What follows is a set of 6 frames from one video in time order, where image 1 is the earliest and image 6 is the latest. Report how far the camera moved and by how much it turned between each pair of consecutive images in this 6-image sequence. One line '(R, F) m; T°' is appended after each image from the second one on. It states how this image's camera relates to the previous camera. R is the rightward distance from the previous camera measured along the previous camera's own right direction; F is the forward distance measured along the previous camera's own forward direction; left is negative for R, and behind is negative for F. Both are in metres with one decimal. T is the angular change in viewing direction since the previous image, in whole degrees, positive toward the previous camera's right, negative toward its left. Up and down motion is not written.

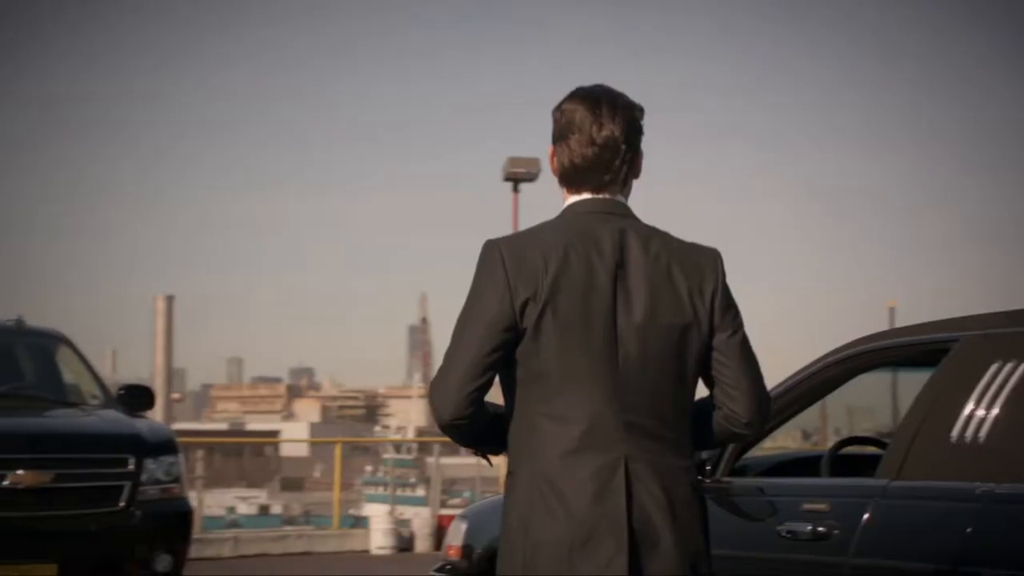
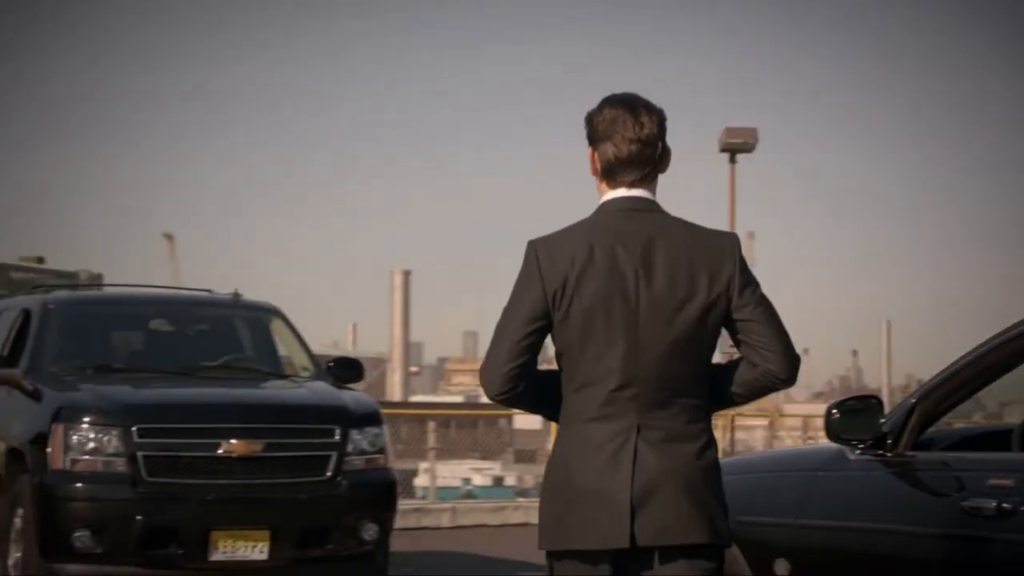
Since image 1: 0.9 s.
(+0.4, +0.1) m; -10°
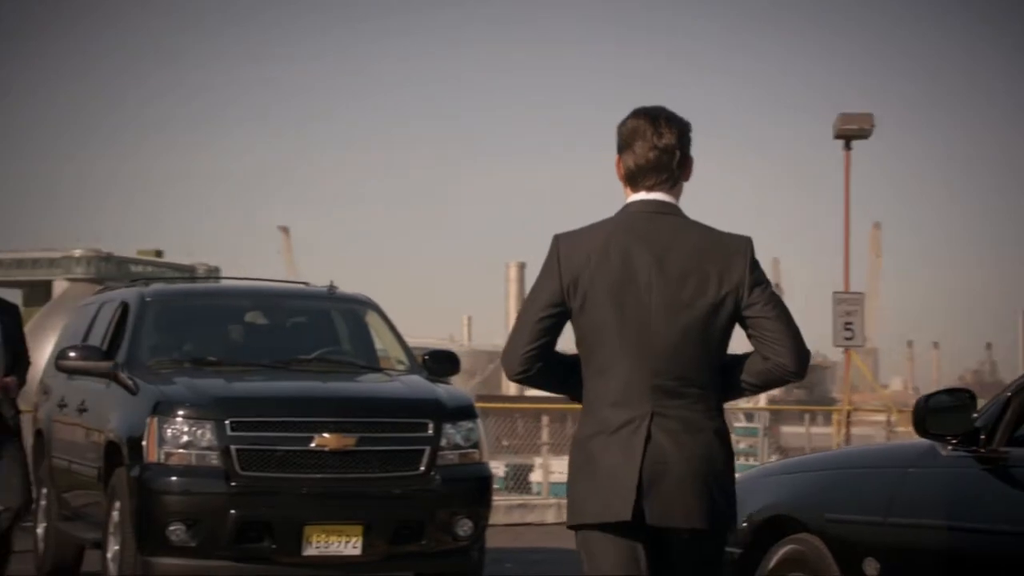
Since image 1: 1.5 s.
(+0.3, +0.2) m; -5°
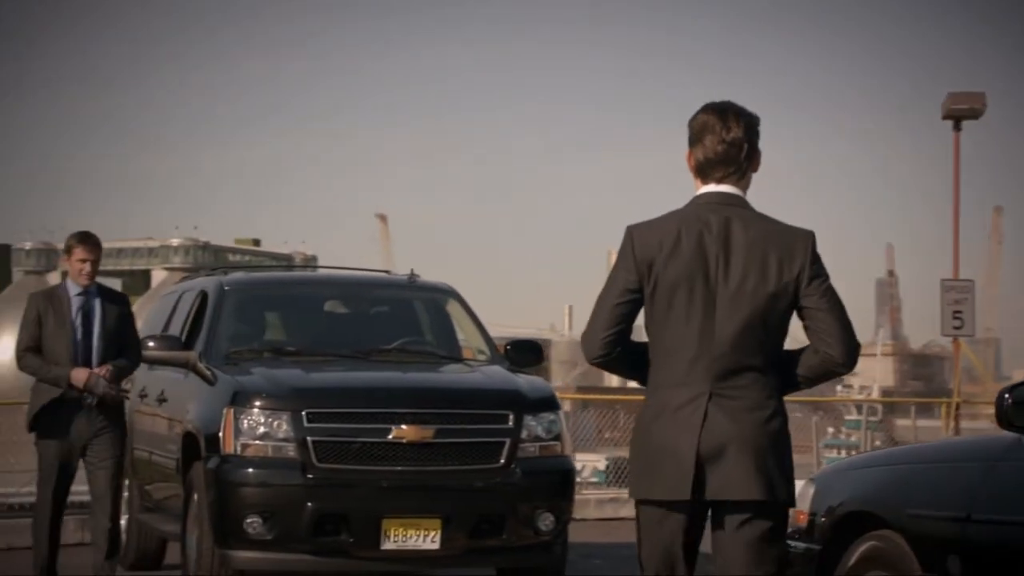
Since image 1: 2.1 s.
(+0.3, +0.3) m; -5°
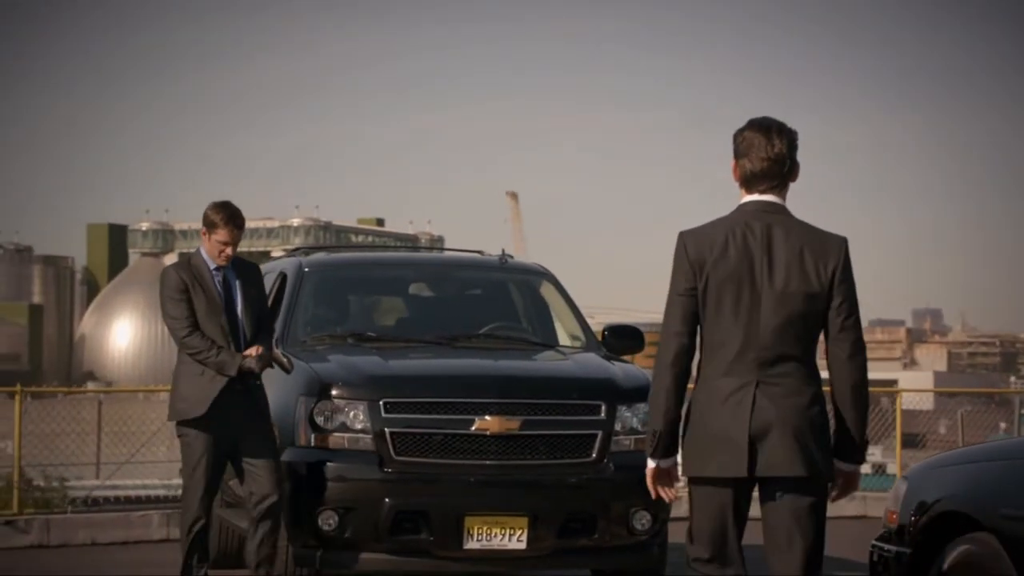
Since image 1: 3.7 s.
(+0.6, +0.7) m; -8°
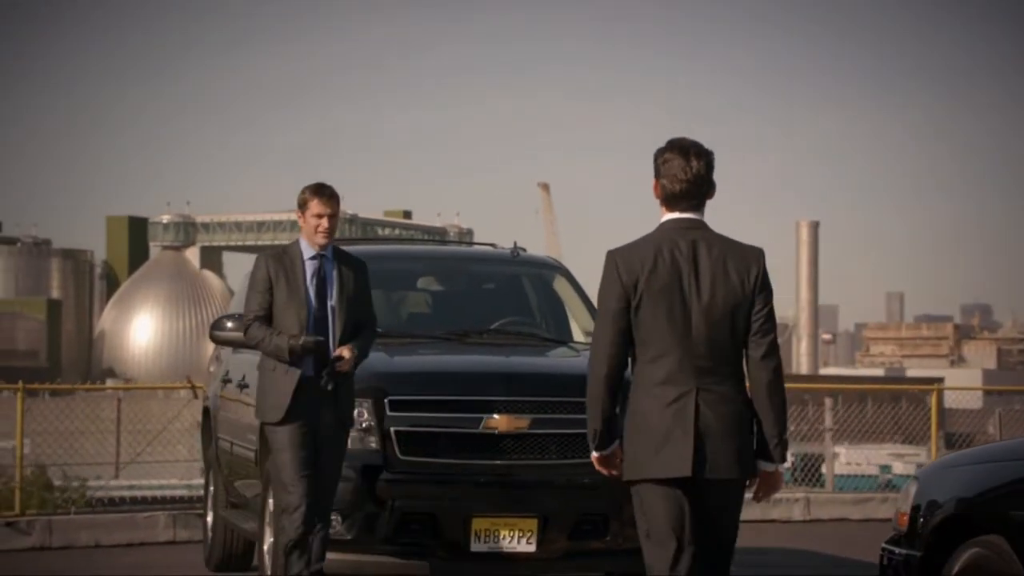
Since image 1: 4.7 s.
(+0.3, +0.3) m; -3°
